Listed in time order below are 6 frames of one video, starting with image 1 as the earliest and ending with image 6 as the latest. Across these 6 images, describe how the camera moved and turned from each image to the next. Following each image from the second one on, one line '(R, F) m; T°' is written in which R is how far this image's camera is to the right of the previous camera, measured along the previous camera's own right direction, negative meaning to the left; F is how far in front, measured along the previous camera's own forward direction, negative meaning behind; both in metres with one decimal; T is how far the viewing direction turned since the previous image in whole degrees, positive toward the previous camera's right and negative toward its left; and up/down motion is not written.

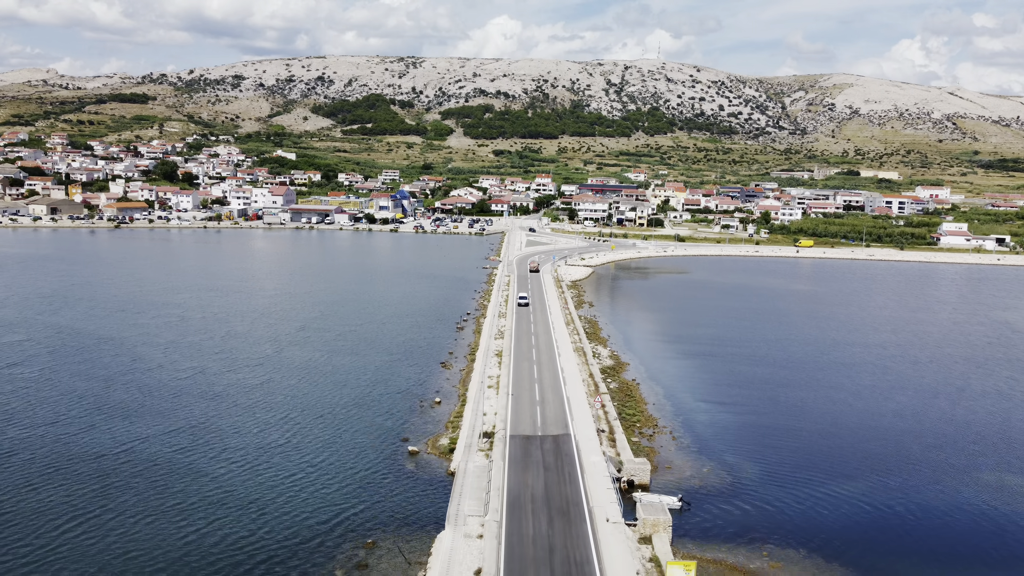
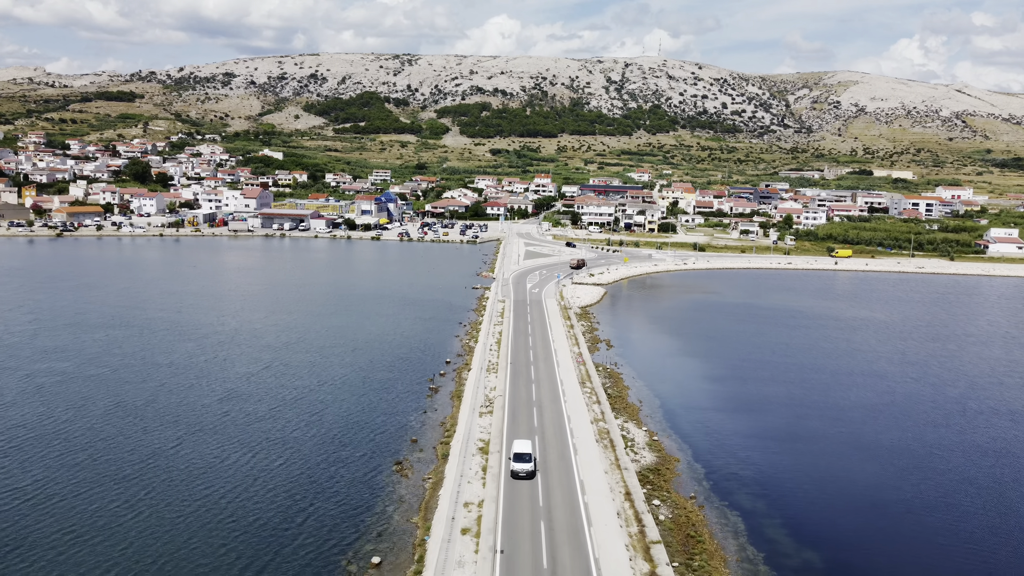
(+0.2, +10.2) m; 0°
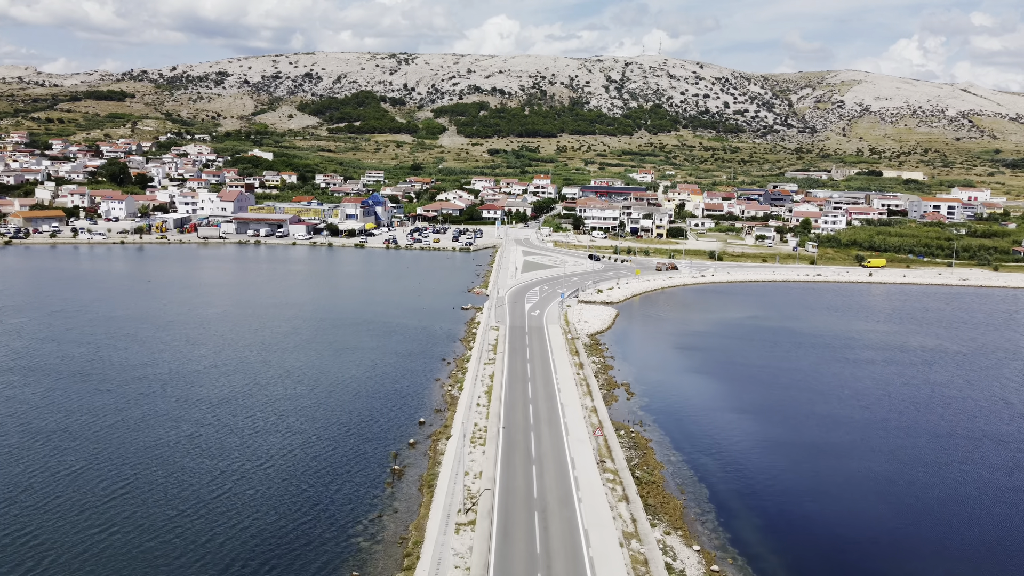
(+0.1, +7.2) m; 0°
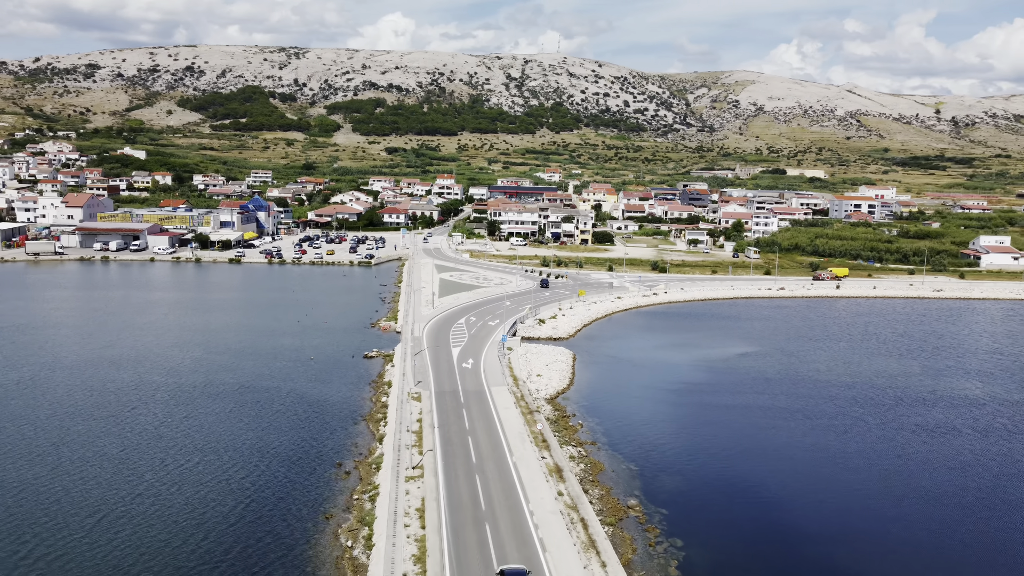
(-0.8, +11.0) m; +7°
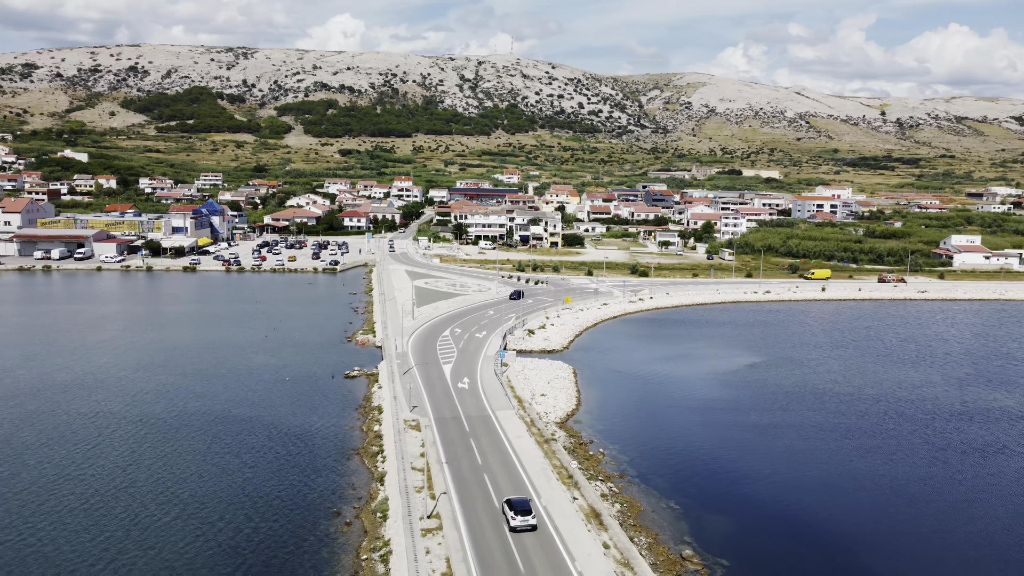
(-1.5, +2.7) m; +3°
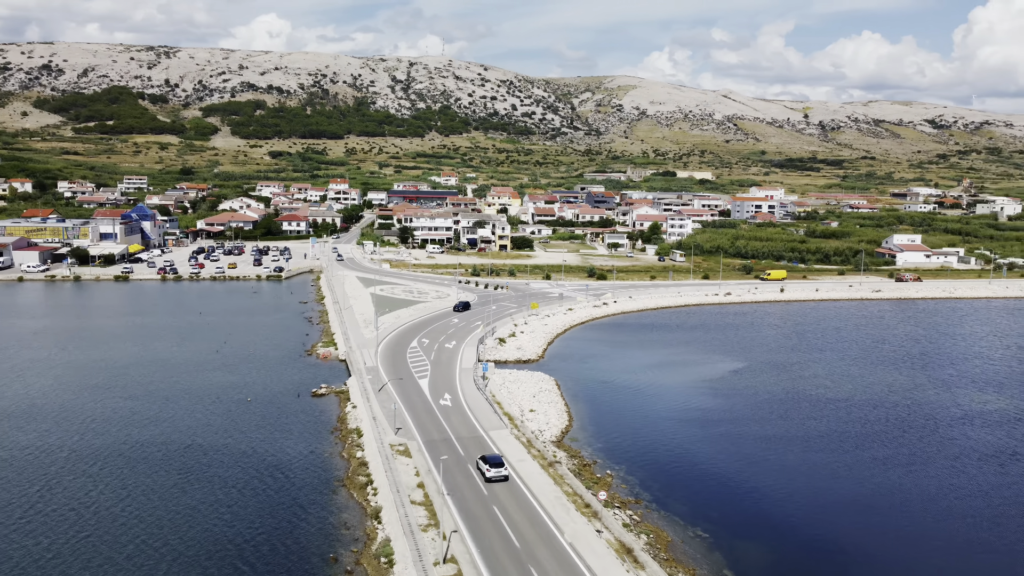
(-1.5, +1.8) m; +5°
